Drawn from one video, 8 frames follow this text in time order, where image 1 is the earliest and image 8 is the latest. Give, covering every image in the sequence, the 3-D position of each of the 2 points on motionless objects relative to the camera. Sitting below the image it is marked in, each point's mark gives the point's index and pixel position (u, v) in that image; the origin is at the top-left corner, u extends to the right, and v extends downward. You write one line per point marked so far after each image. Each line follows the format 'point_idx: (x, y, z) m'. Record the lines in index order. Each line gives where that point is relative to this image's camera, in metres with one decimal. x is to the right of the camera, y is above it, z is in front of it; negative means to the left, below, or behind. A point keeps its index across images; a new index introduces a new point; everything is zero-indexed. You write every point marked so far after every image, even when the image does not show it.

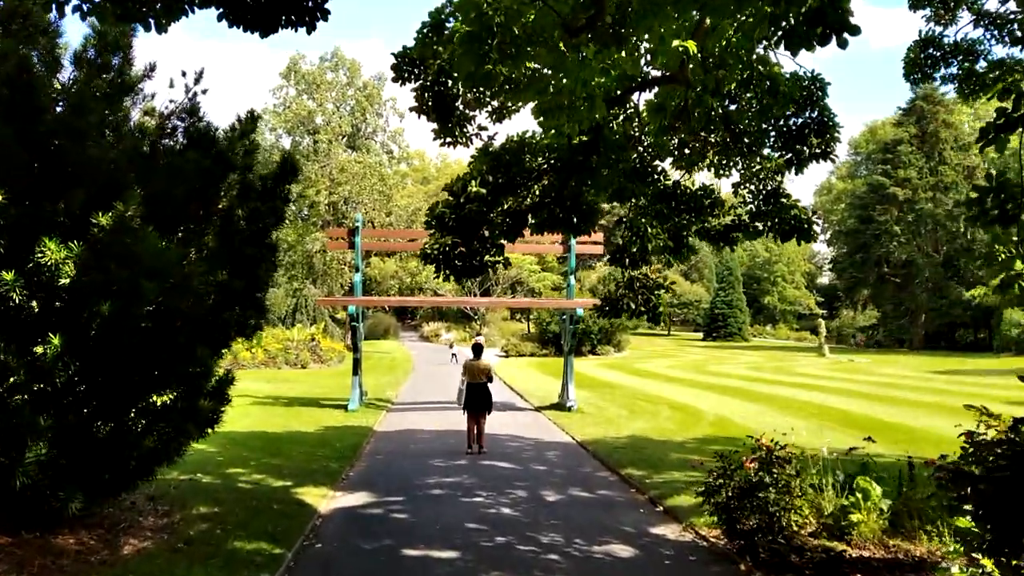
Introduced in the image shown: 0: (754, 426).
0: (+4.4, -2.5, +14.8) m
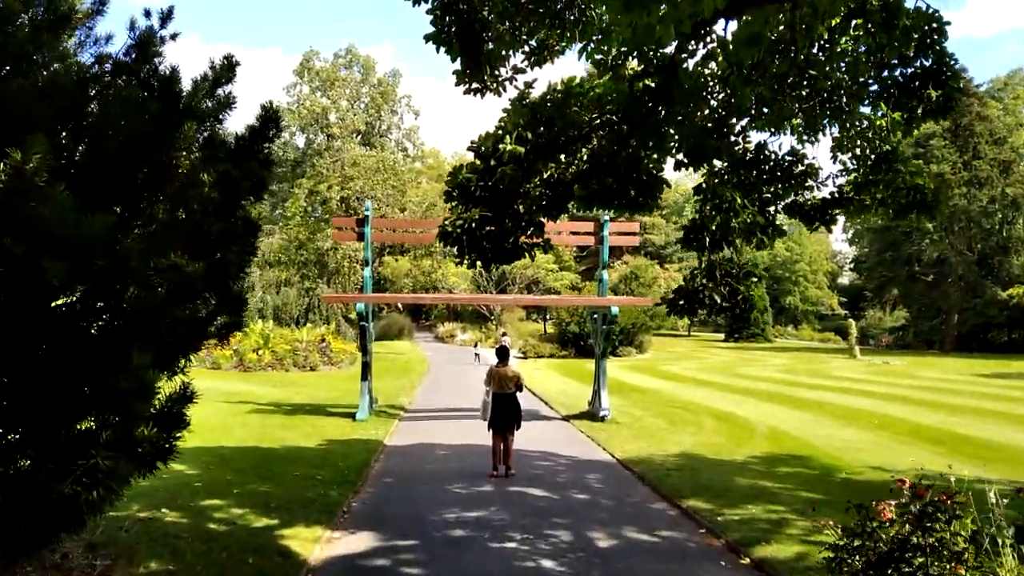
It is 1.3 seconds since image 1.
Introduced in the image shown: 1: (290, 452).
0: (+4.9, -2.4, +13.0) m
1: (-3.1, -2.2, +11.1) m
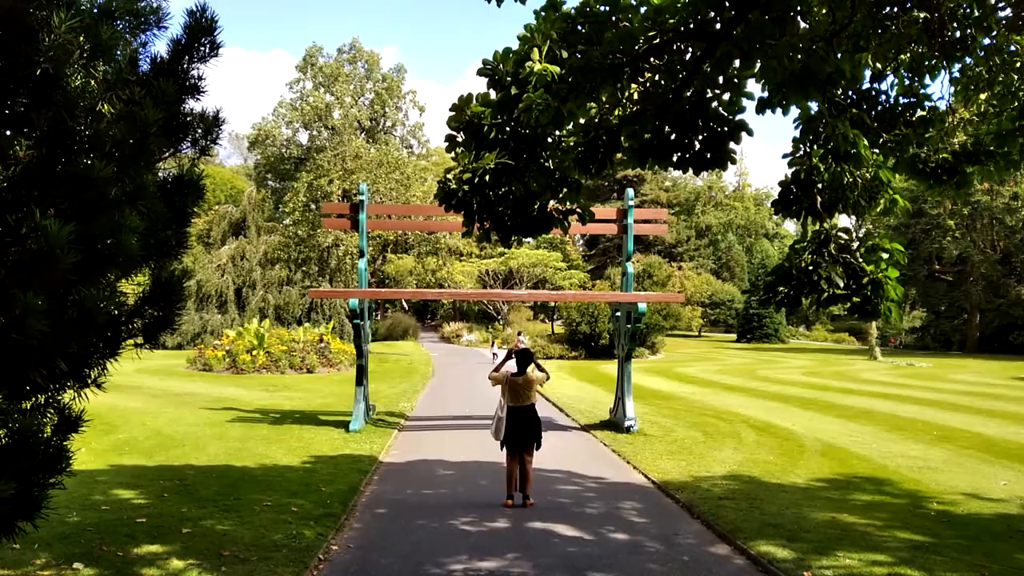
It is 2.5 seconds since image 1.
0: (+5.1, -2.3, +11.2) m
1: (-2.9, -2.1, +9.4) m
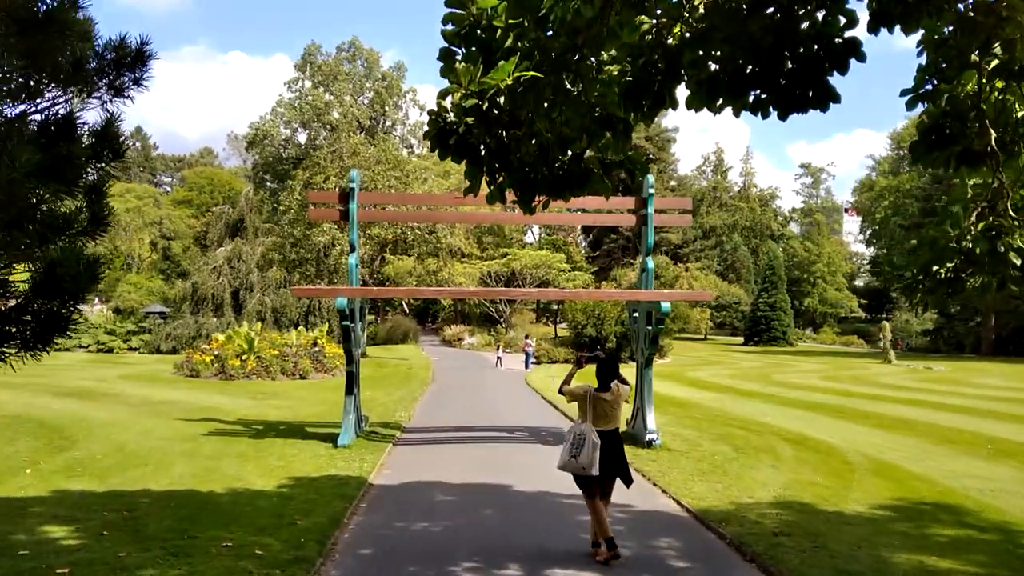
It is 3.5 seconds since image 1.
0: (+5.2, -2.3, +9.8) m
1: (-2.8, -2.1, +8.1) m
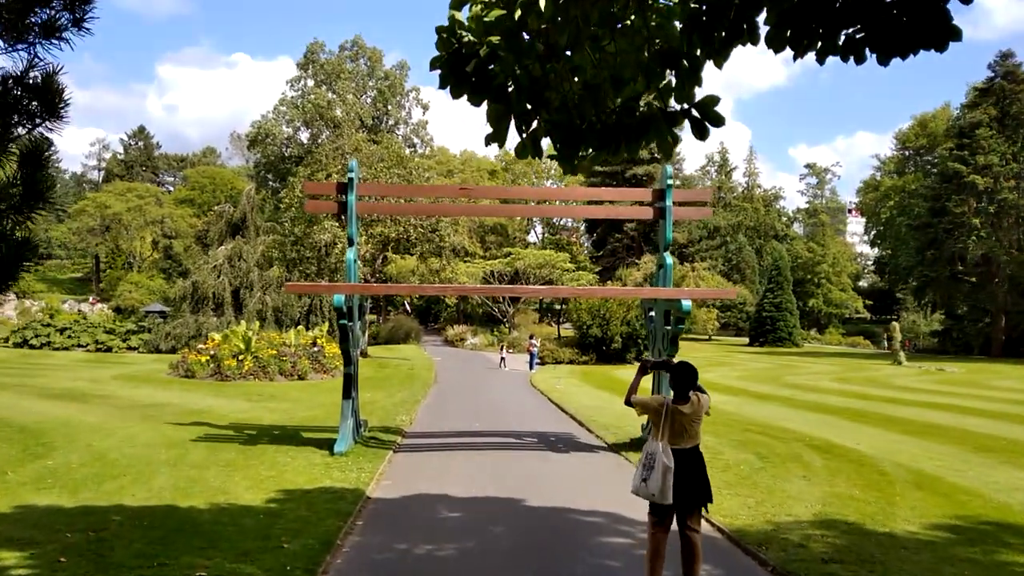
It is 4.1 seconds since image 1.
0: (+5.3, -2.2, +9.0) m
1: (-2.7, -2.0, +7.3) m
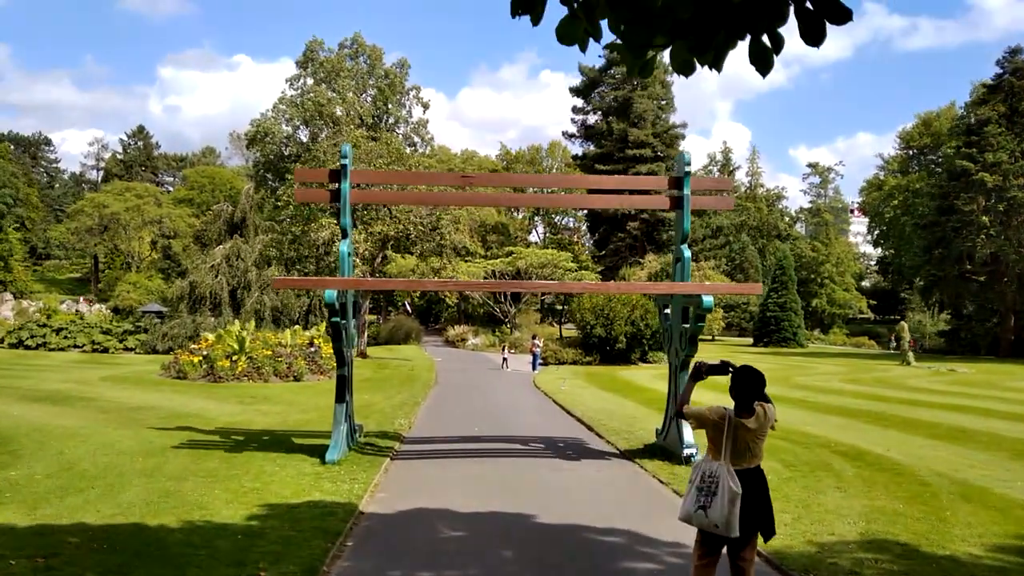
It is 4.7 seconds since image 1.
0: (+5.4, -2.2, +8.2) m
1: (-2.6, -2.0, +6.4) m
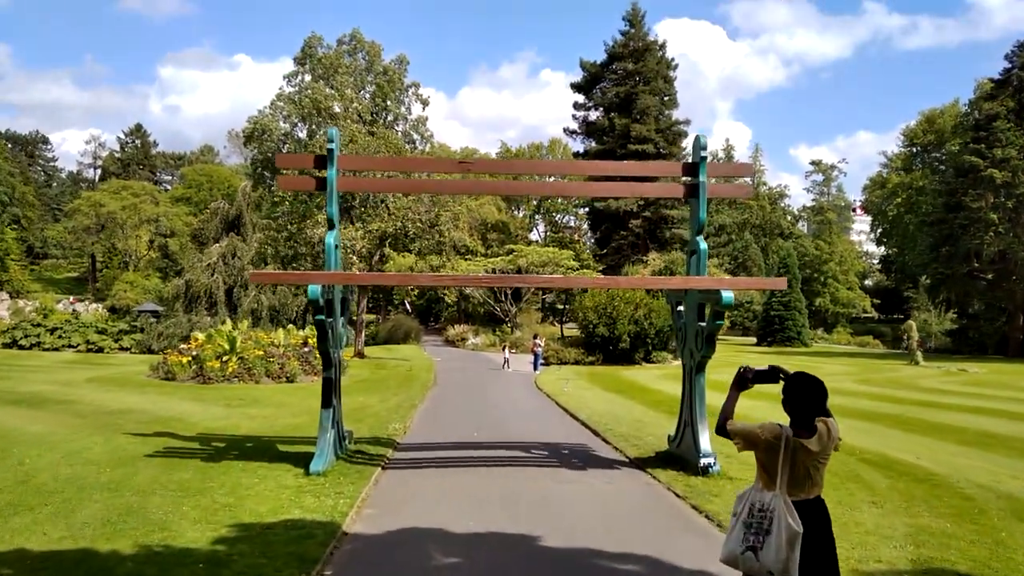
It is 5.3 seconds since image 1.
0: (+5.4, -2.1, +7.4) m
1: (-2.6, -1.9, +5.6) m
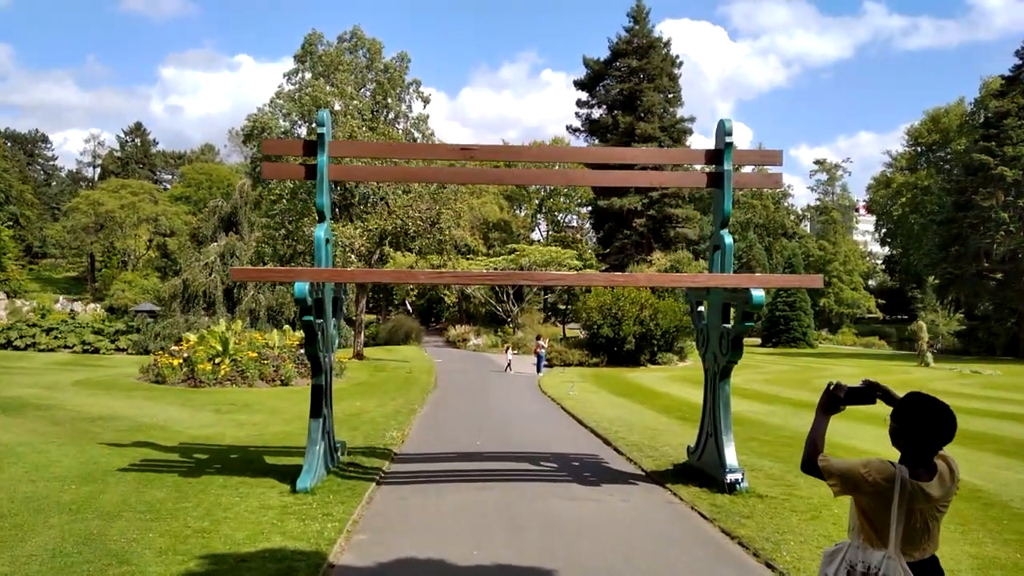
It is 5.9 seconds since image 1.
0: (+5.5, -2.1, +6.5) m
1: (-2.5, -1.9, +4.8) m
